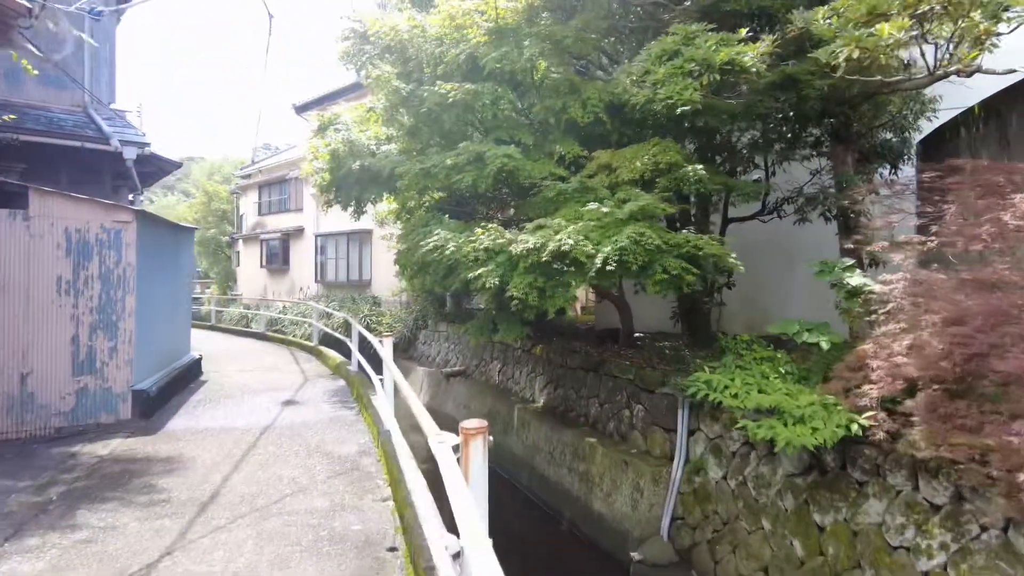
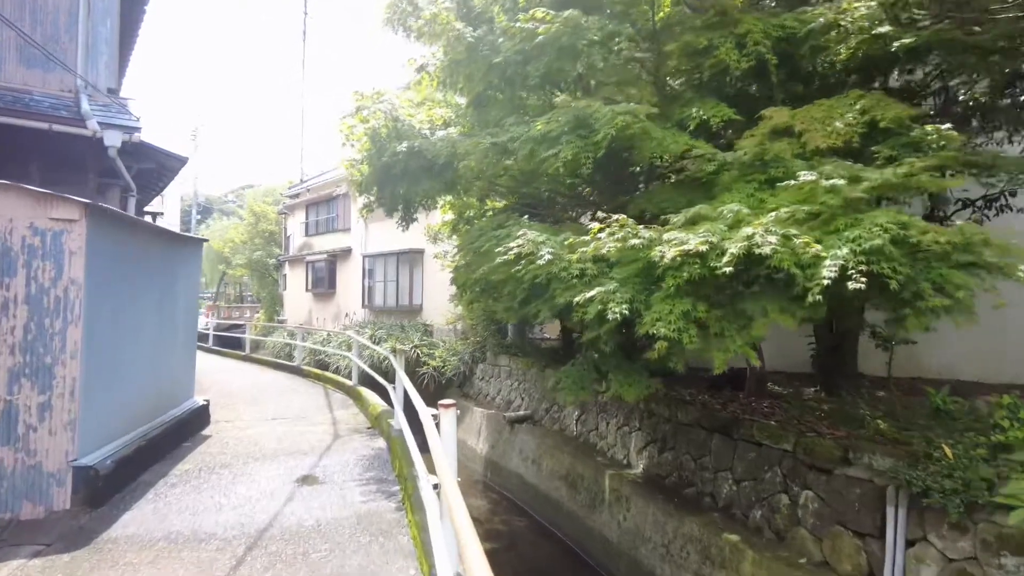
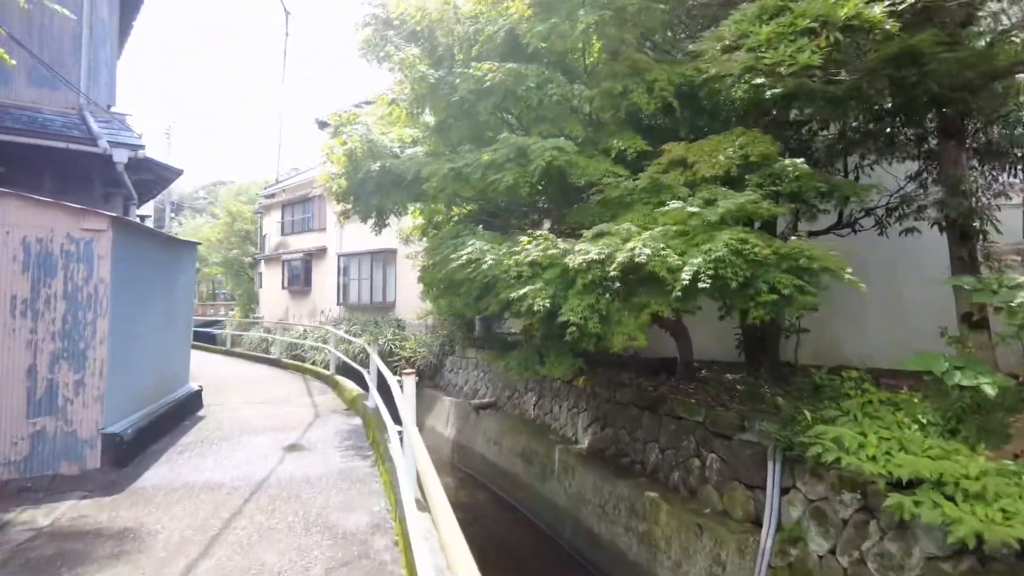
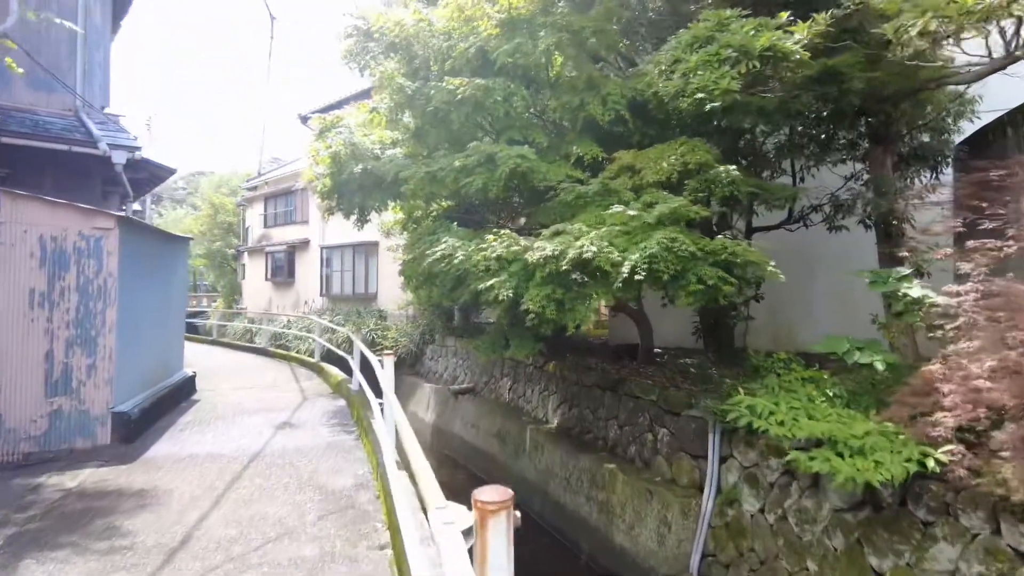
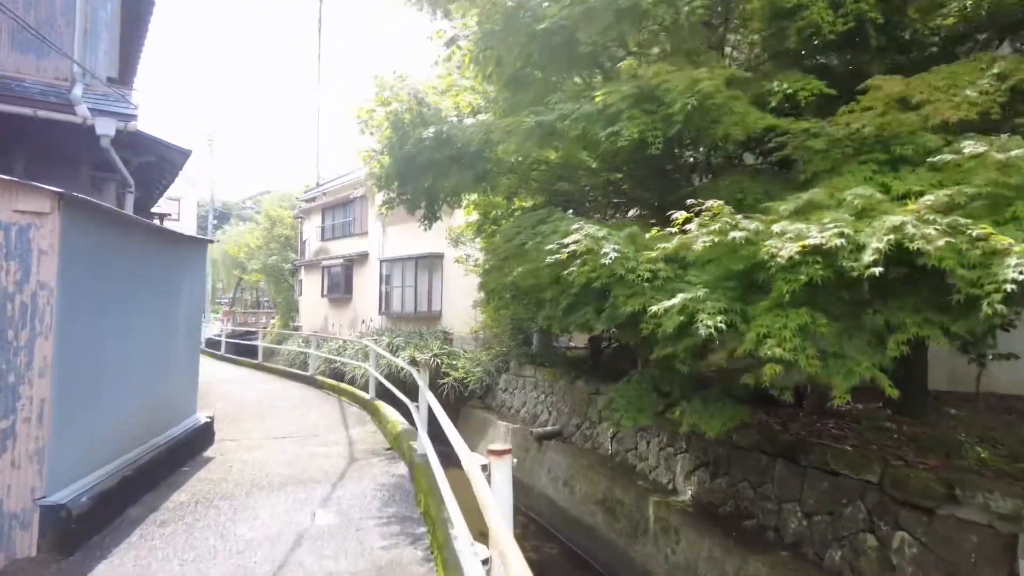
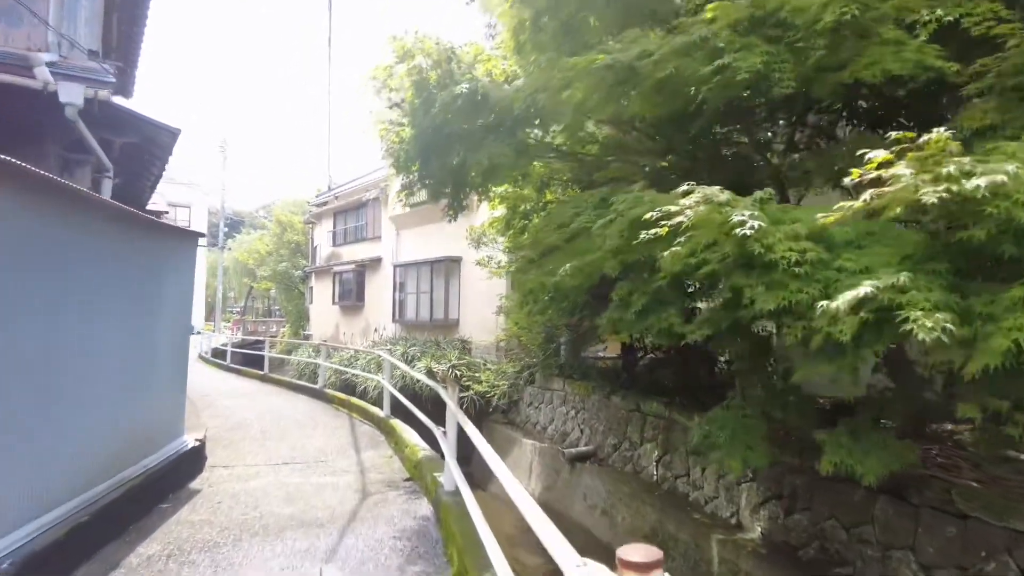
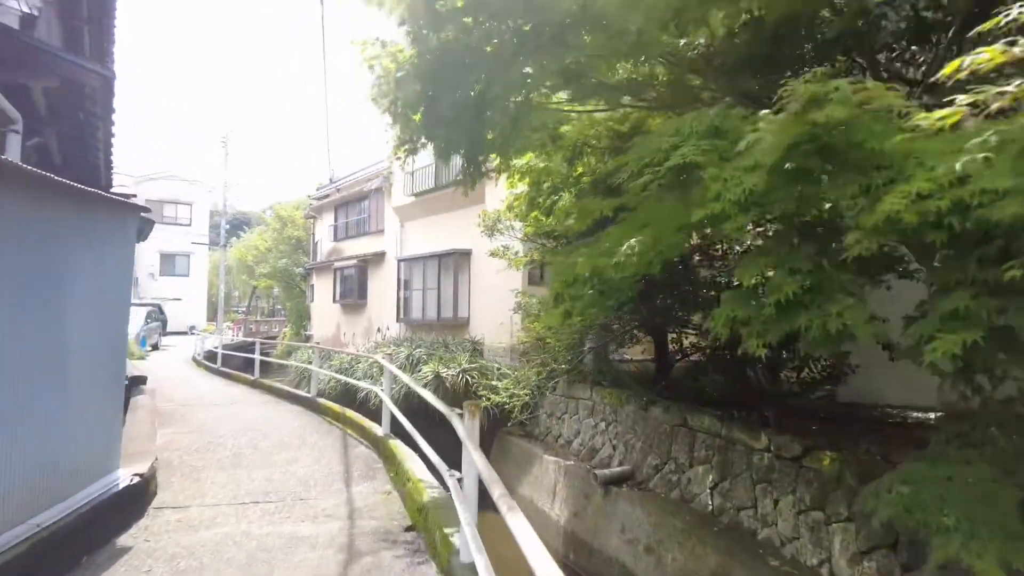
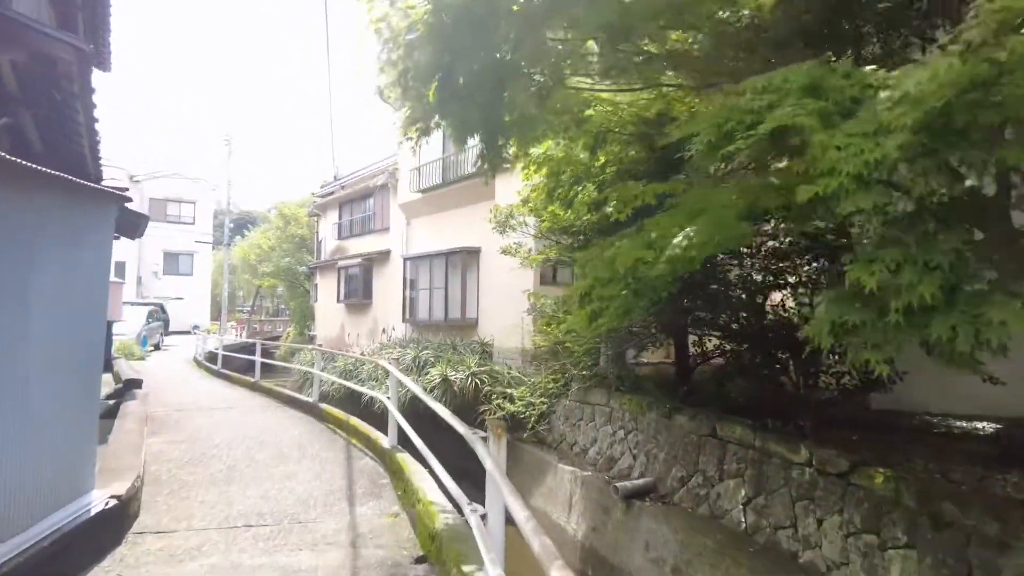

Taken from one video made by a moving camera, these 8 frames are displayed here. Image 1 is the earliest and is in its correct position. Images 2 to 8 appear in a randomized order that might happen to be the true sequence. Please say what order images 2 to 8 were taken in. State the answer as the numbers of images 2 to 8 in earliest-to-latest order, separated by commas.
4, 3, 2, 5, 6, 7, 8
